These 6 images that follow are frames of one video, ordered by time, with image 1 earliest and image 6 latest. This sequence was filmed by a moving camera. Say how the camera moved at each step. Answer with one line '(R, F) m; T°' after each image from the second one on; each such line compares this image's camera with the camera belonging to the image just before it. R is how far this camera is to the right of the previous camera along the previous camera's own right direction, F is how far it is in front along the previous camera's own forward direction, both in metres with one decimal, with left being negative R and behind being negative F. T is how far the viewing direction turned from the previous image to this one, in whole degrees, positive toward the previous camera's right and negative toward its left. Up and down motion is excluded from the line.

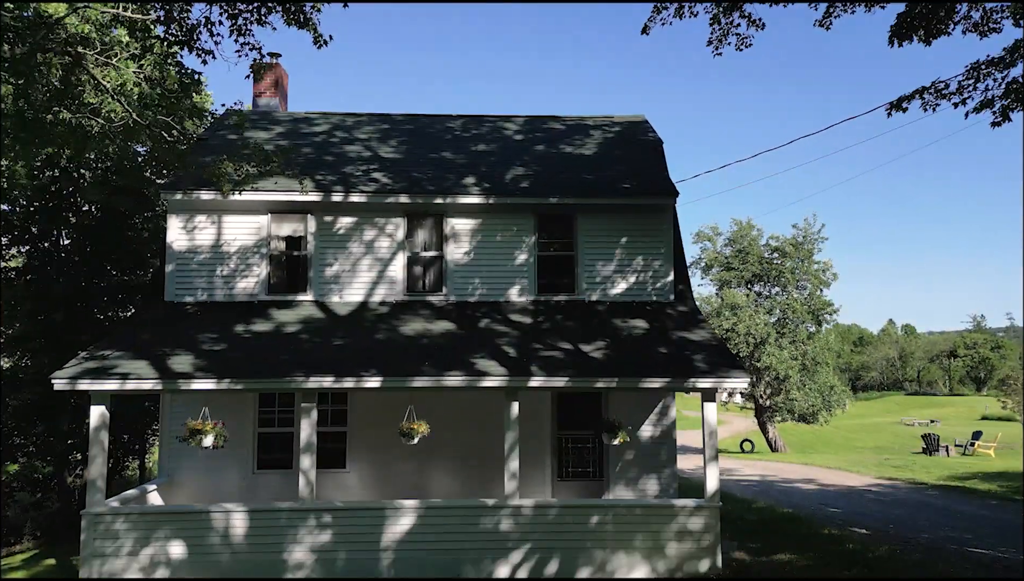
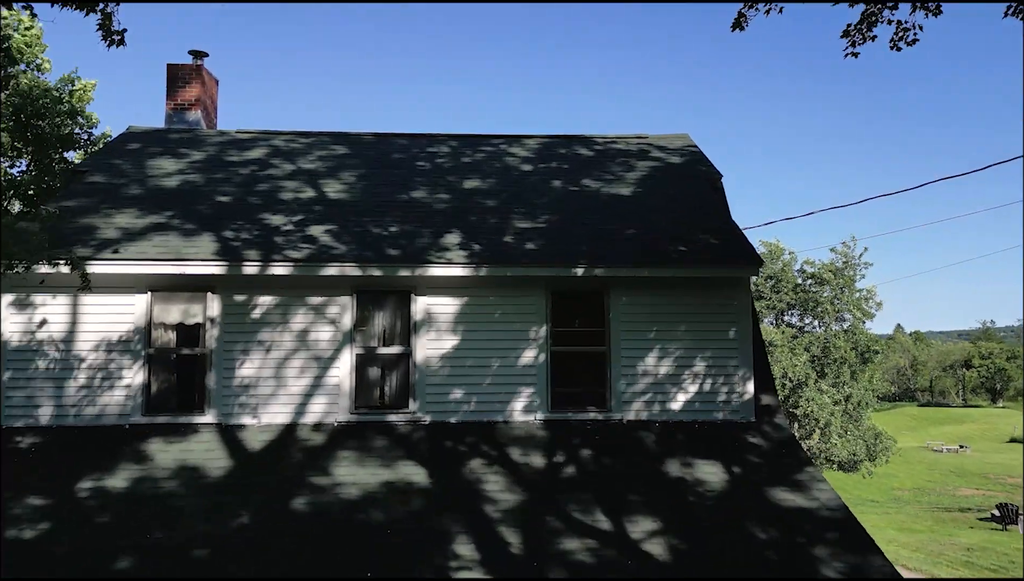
(0.0, +4.2) m; 0°
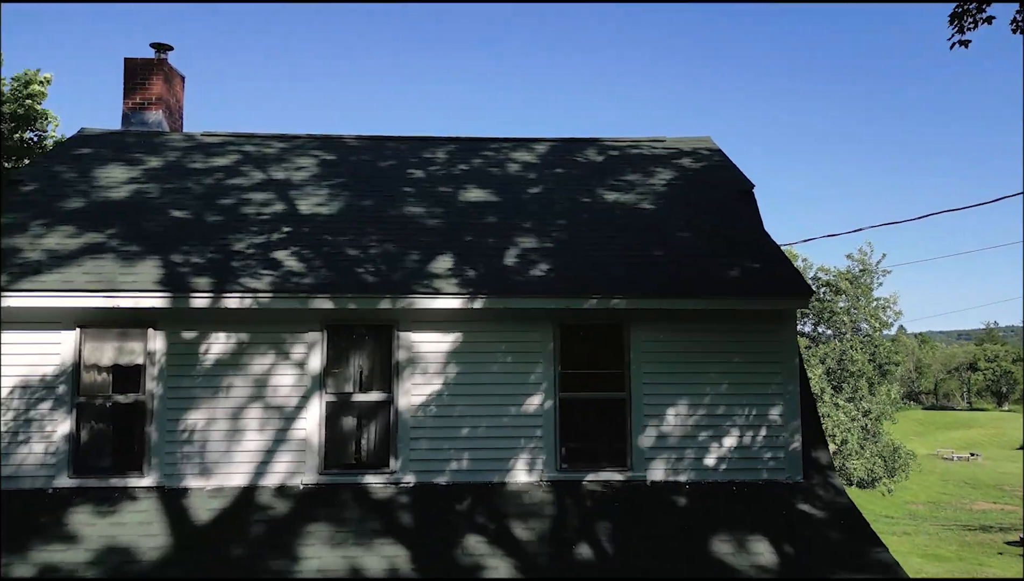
(0.0, +1.4) m; 0°
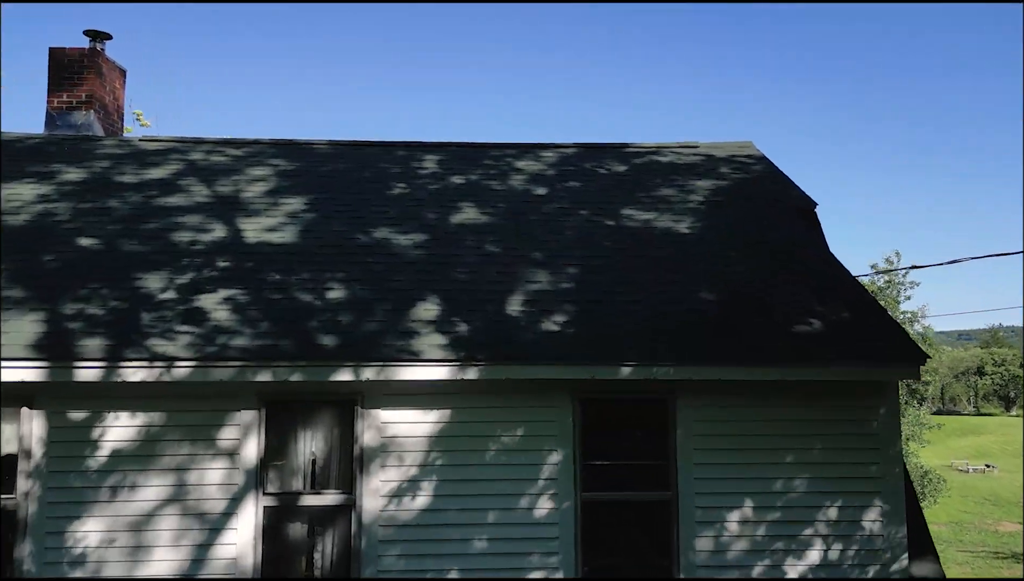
(0.0, +1.9) m; 0°
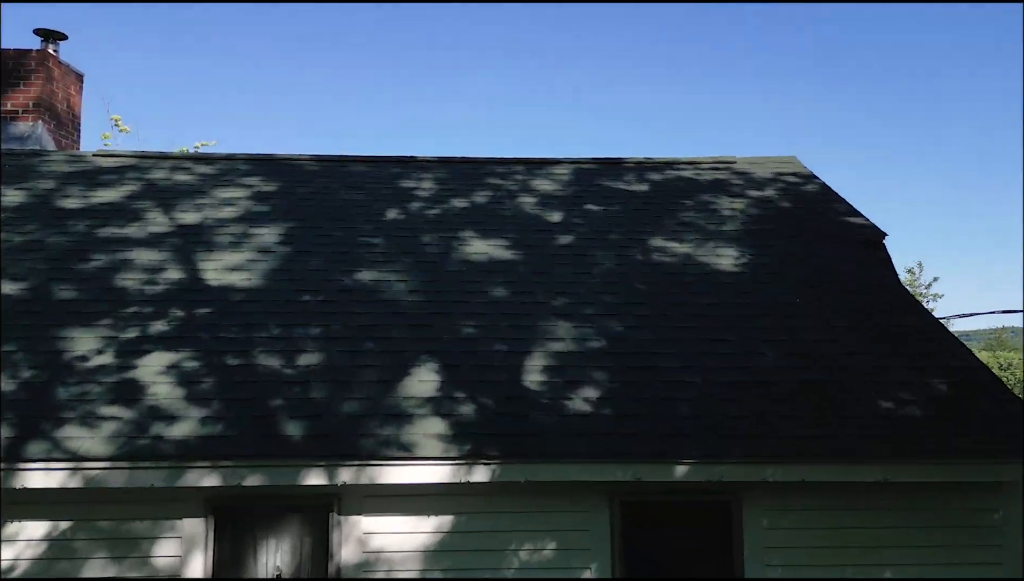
(-0.1, +1.2) m; 0°
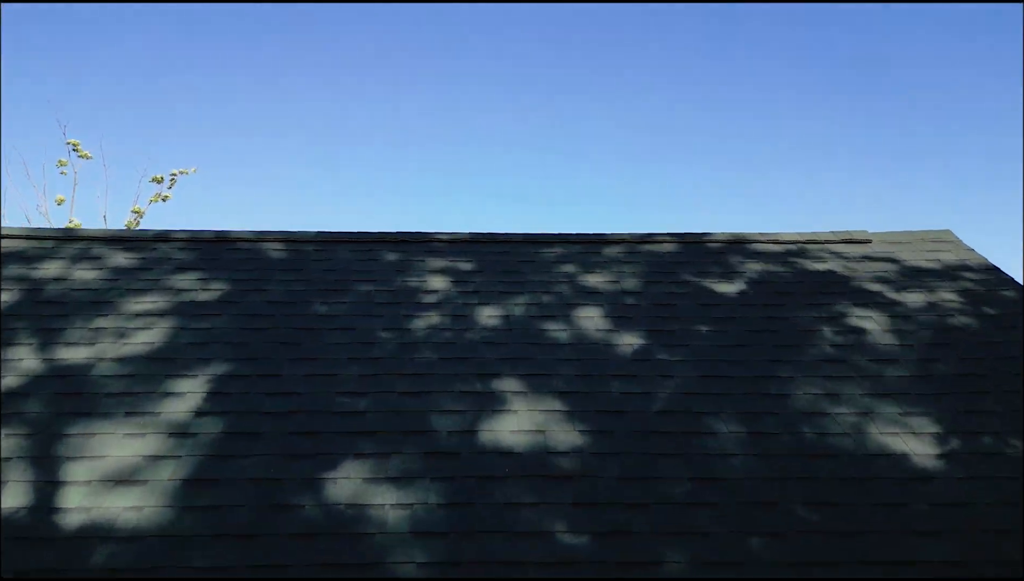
(-0.4, +2.4) m; 0°
